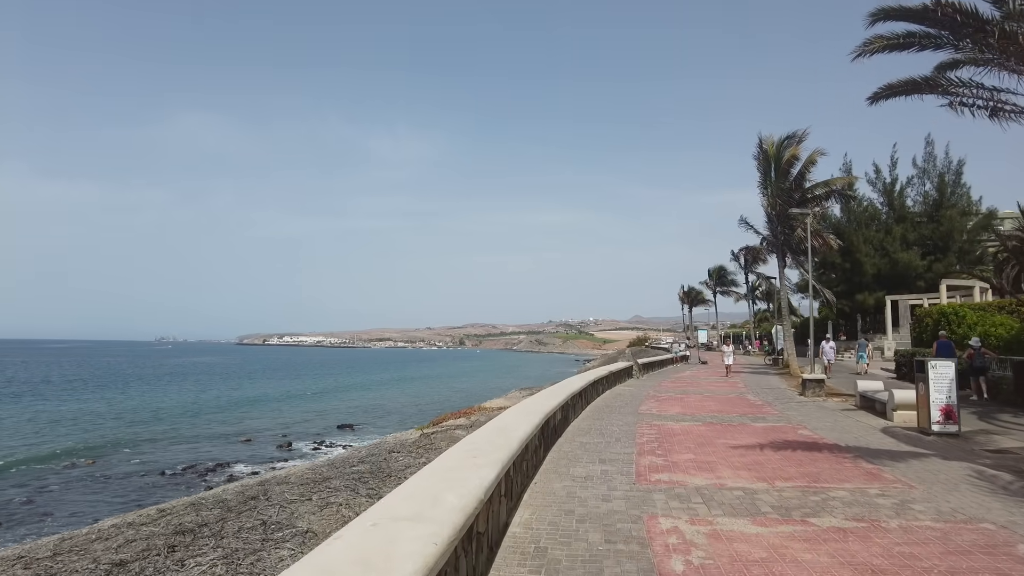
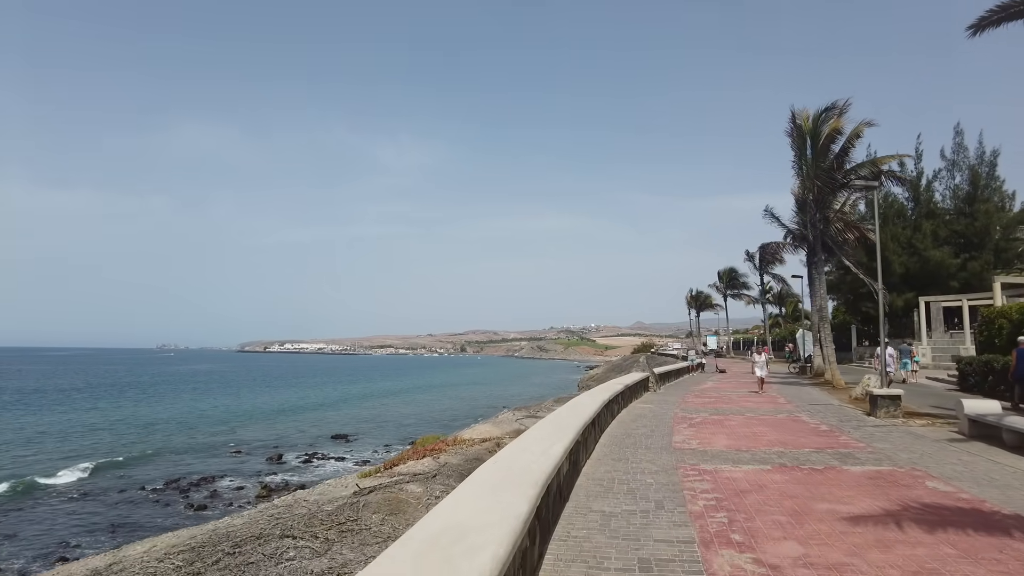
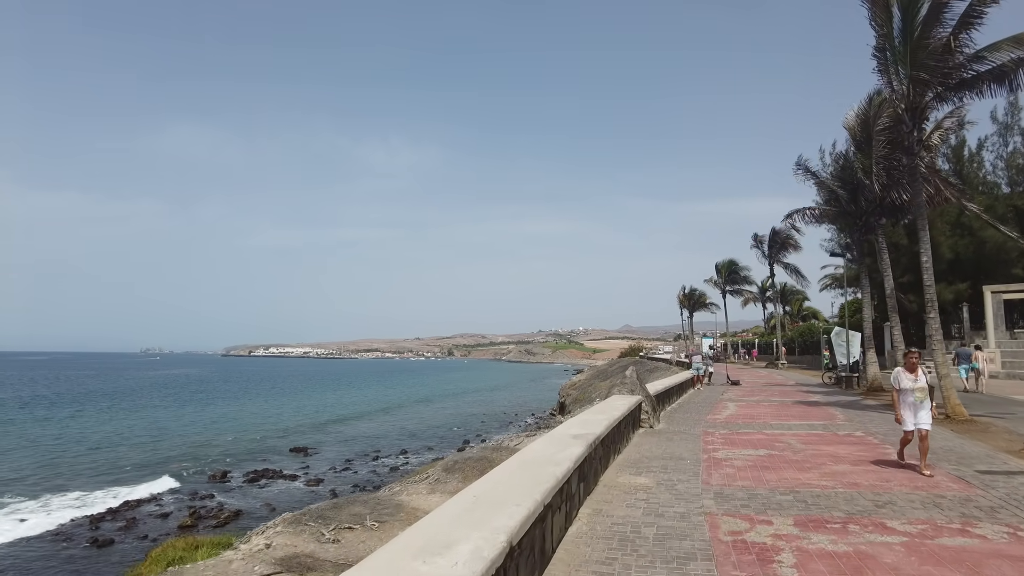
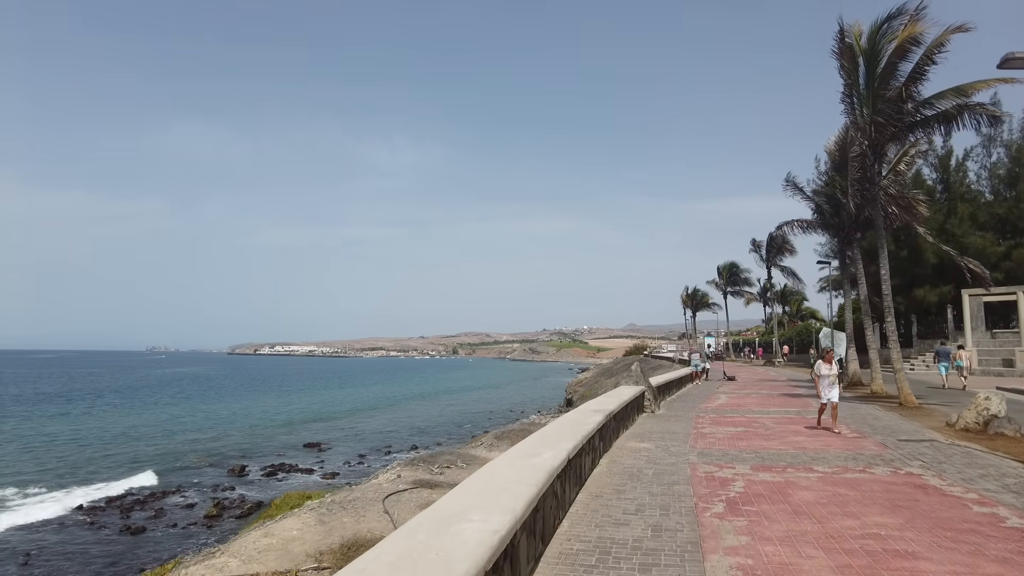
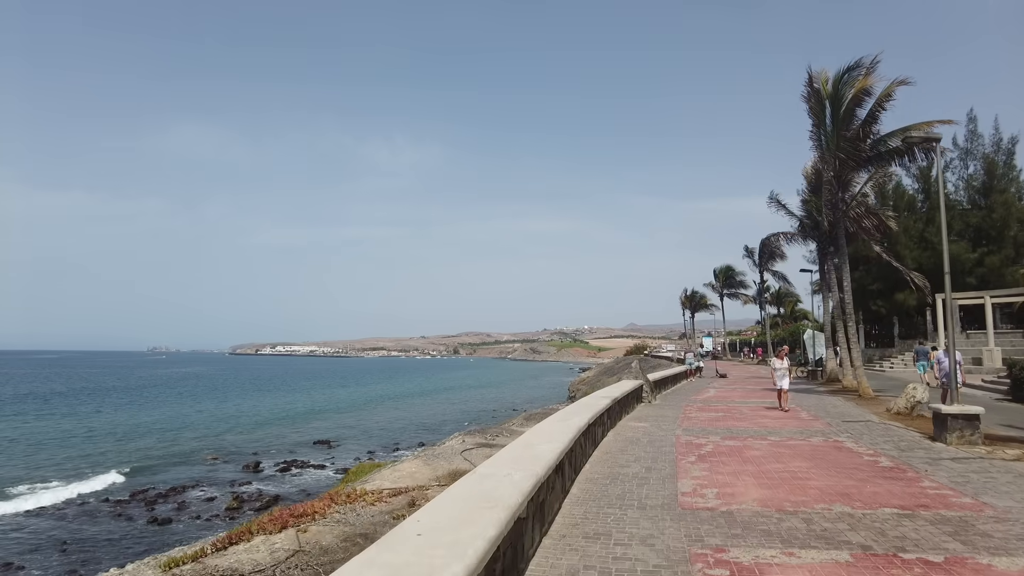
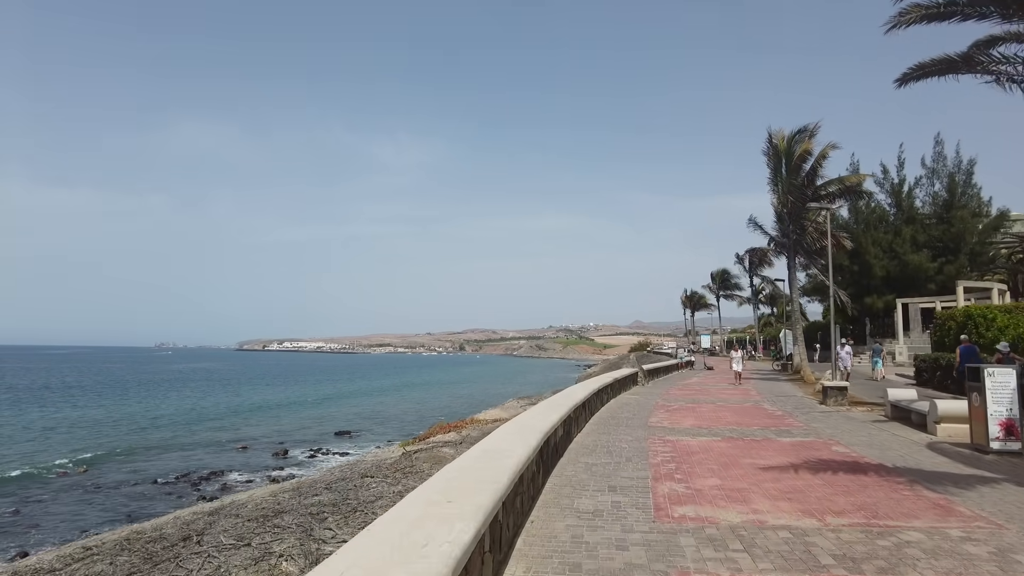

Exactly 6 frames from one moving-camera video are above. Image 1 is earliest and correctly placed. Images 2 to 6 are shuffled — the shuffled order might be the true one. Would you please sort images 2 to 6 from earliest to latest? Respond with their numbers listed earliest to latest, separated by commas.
6, 2, 5, 4, 3
